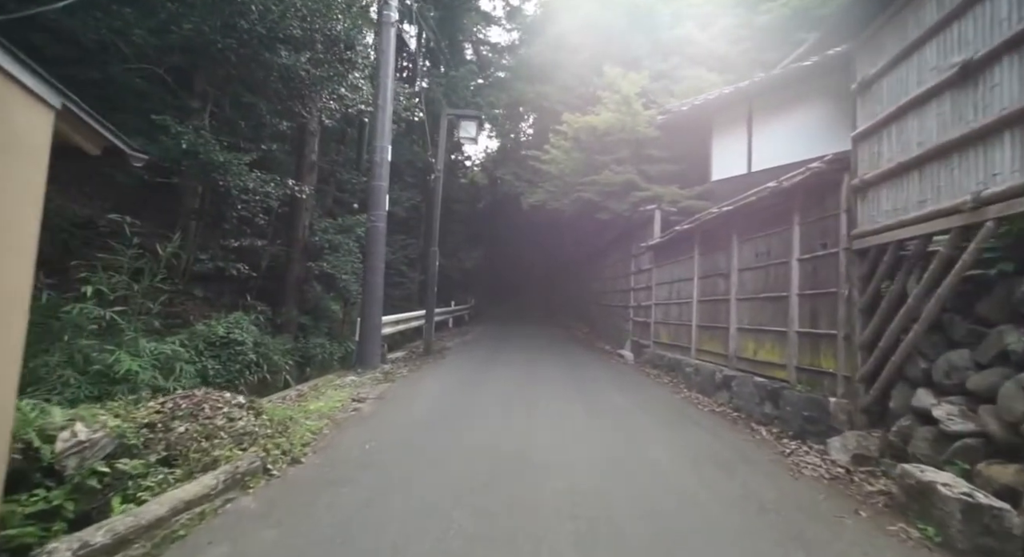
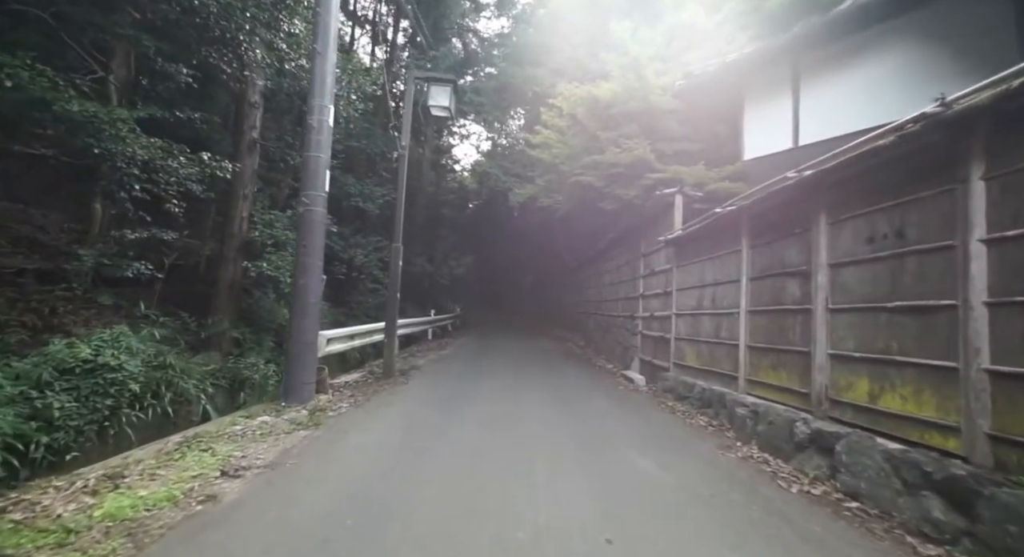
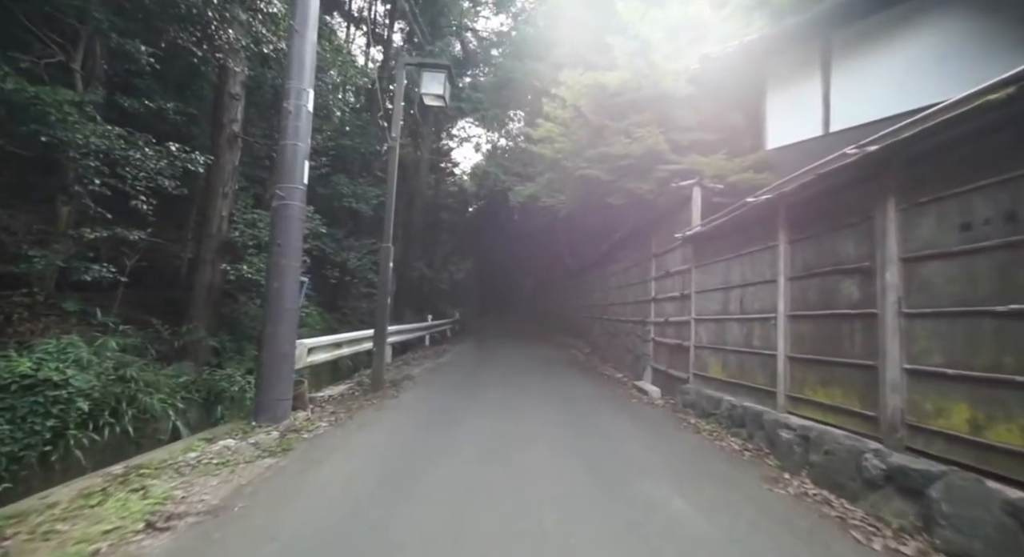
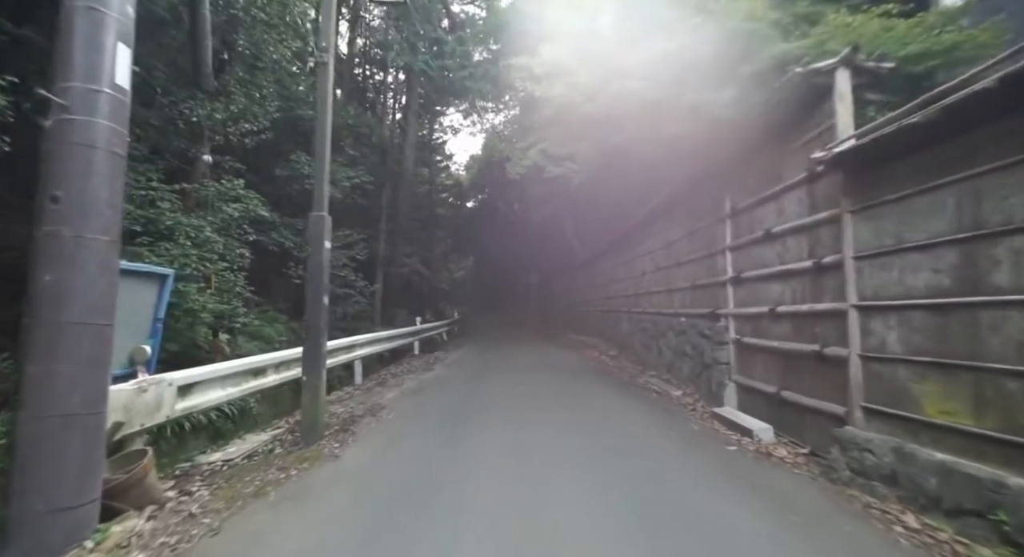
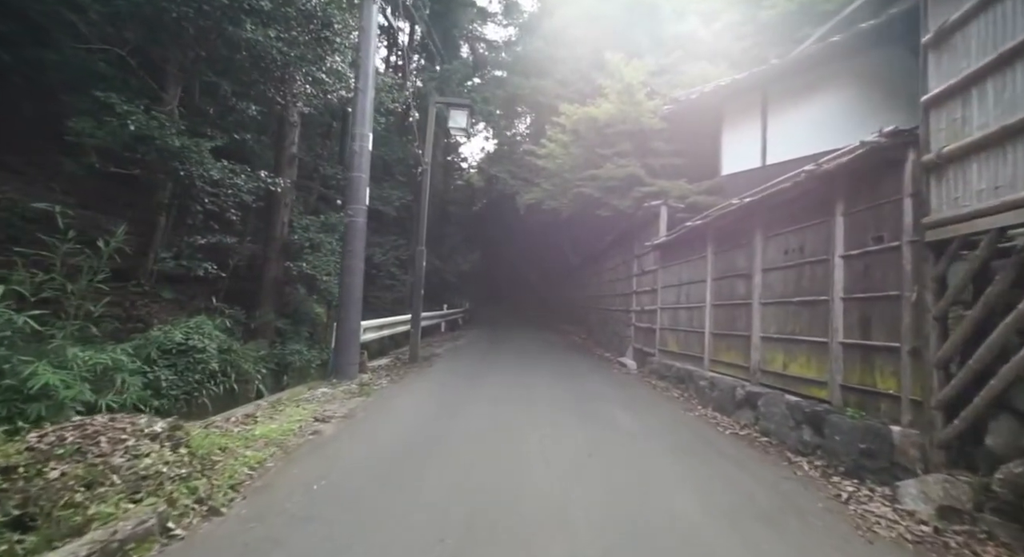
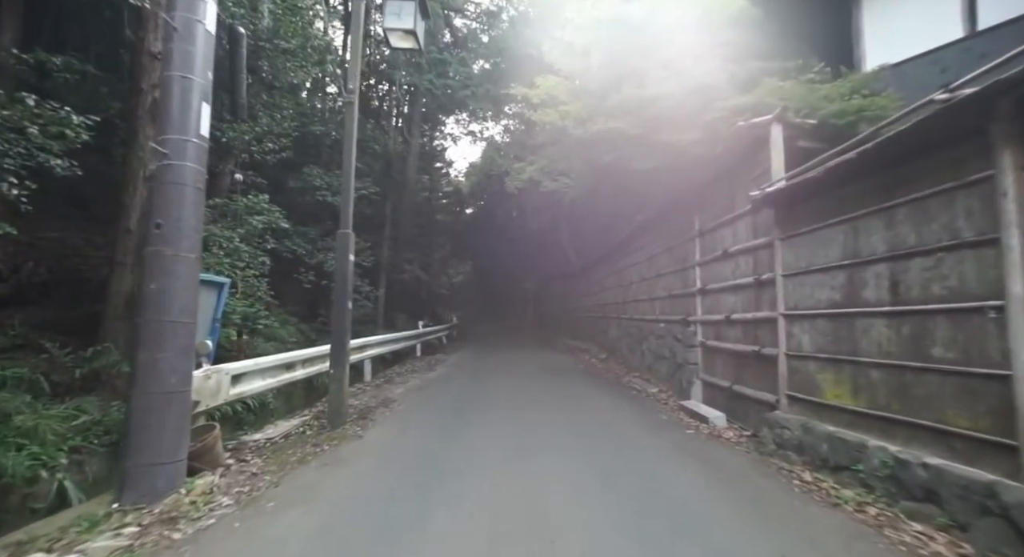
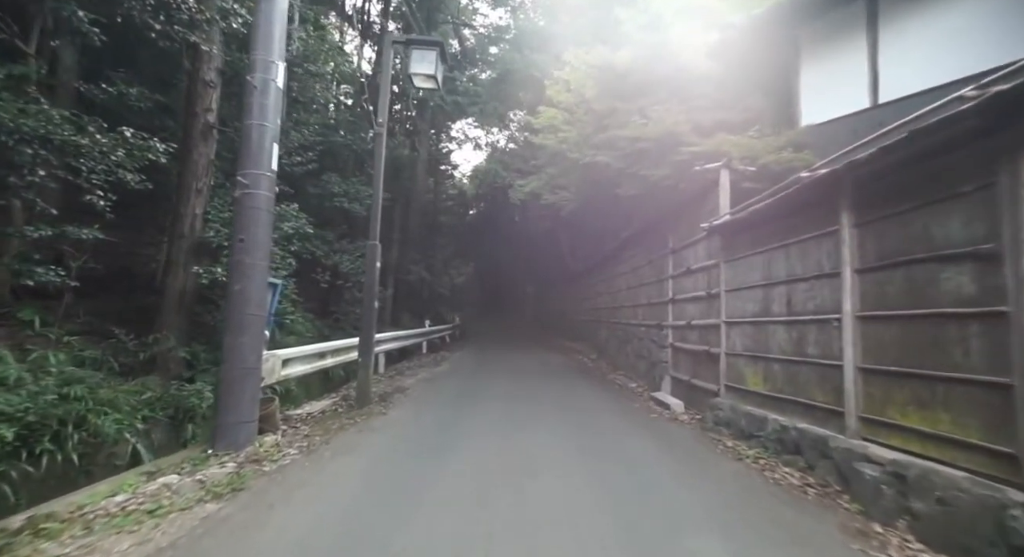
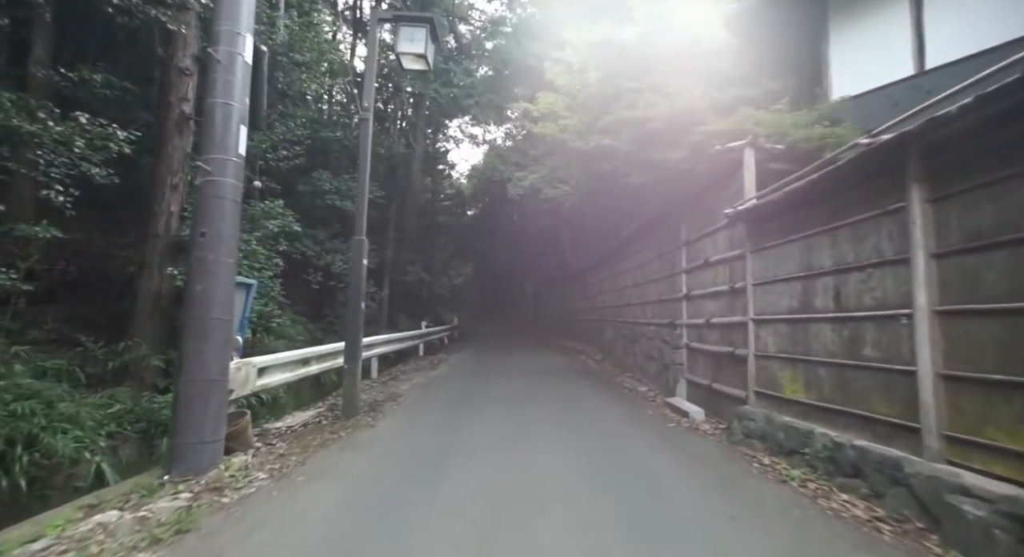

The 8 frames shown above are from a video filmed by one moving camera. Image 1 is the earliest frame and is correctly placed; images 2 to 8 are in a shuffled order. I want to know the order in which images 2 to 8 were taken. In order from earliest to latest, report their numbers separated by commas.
5, 2, 3, 7, 8, 6, 4
